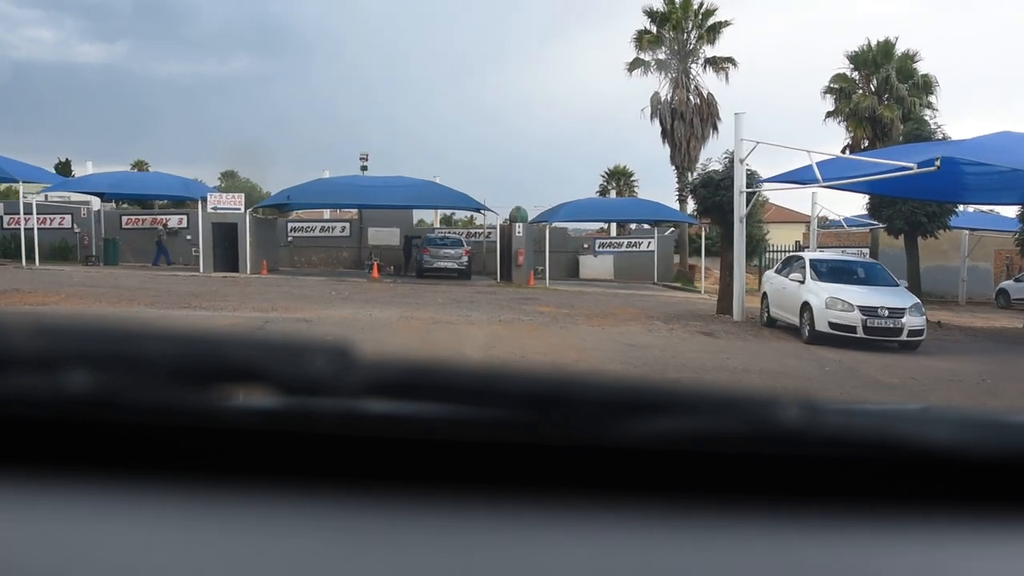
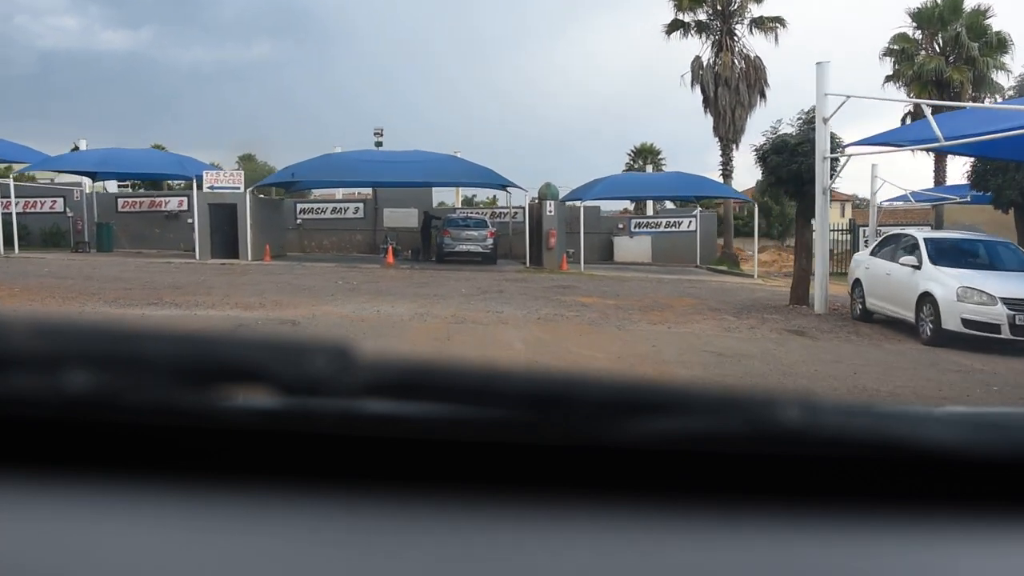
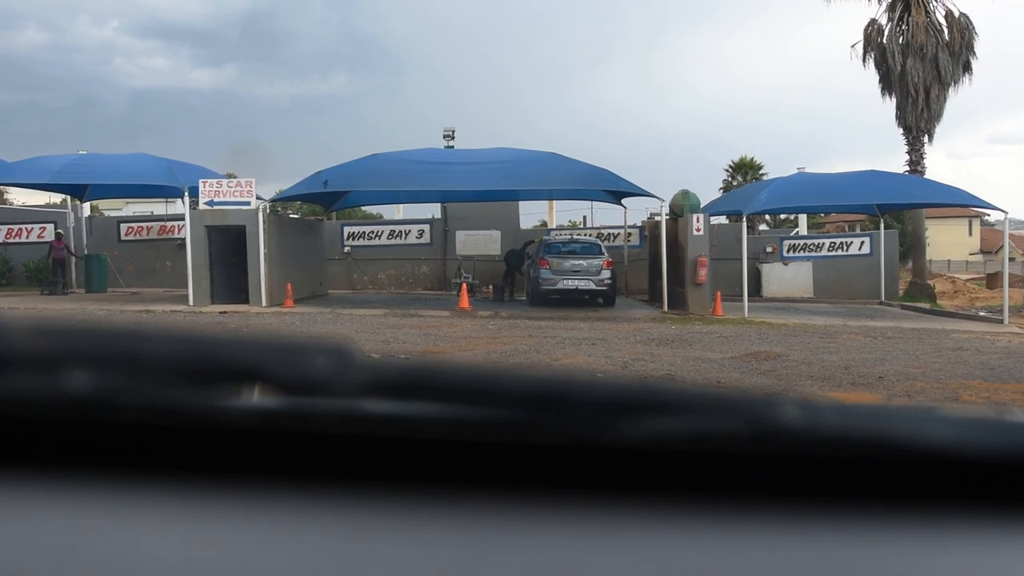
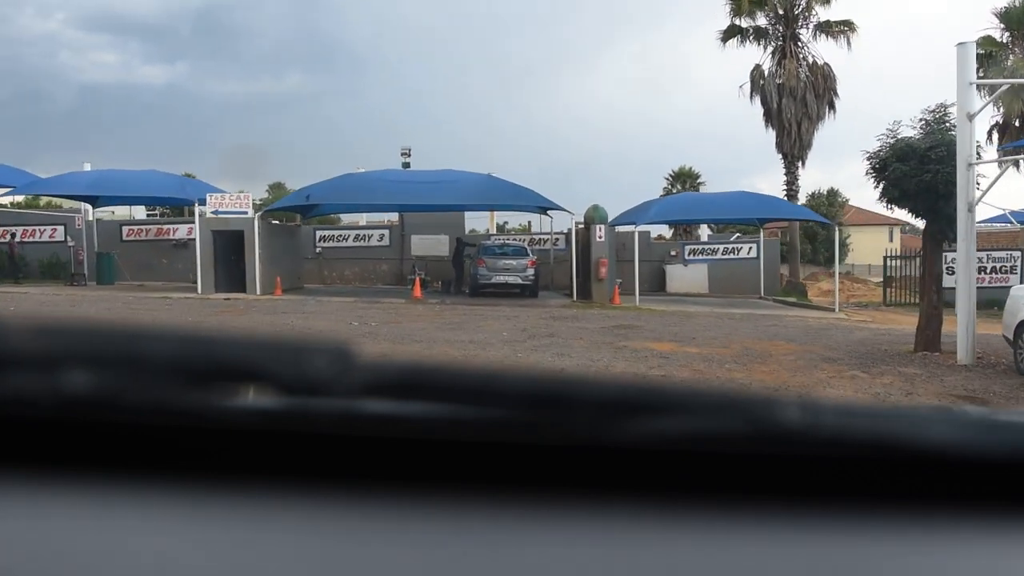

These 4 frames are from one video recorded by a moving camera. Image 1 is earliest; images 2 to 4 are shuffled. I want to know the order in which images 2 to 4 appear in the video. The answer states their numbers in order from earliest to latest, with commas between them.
2, 4, 3
